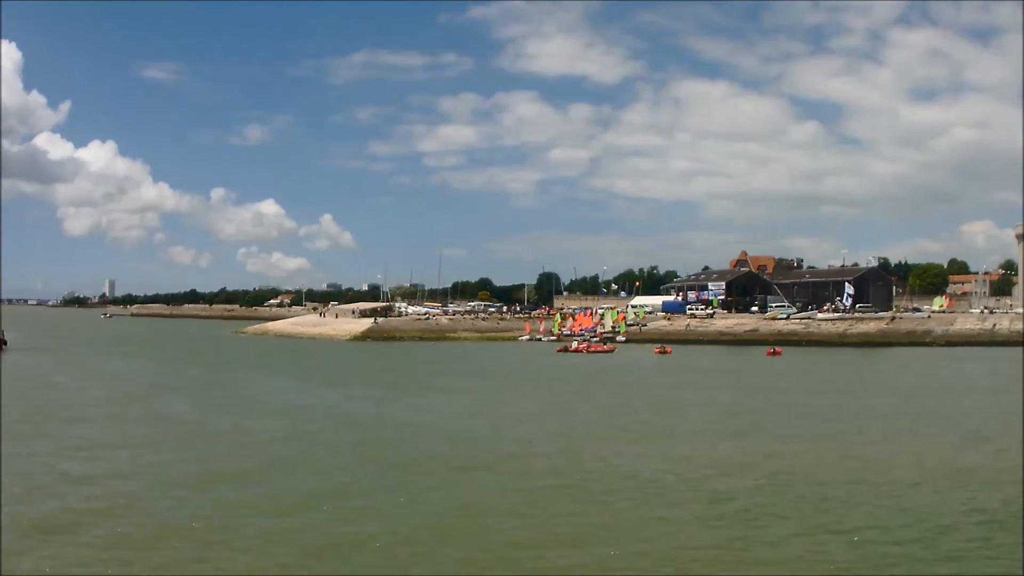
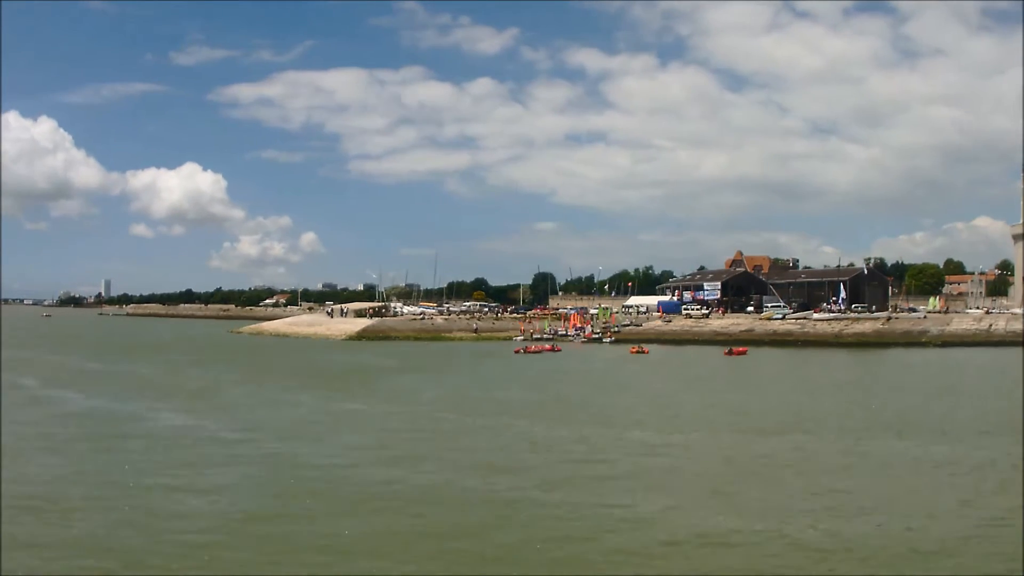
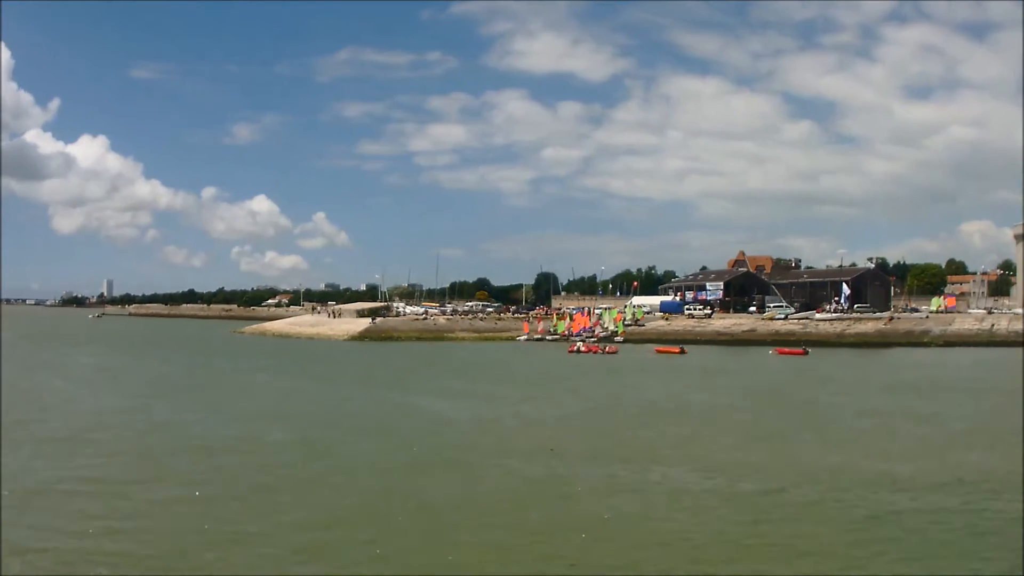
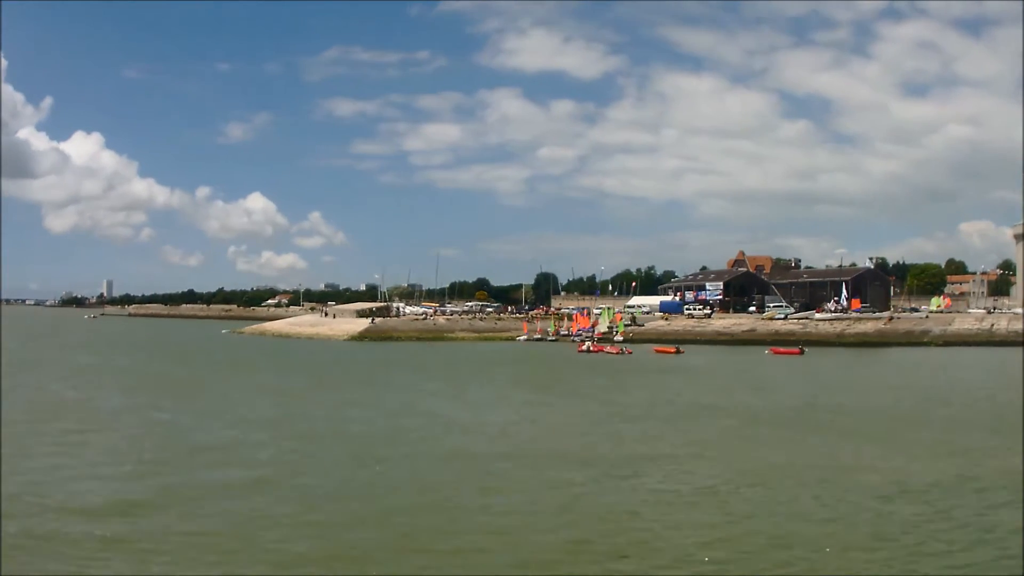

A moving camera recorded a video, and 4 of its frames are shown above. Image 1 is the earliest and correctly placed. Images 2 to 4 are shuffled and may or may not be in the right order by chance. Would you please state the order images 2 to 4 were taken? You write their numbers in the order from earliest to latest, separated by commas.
3, 4, 2
